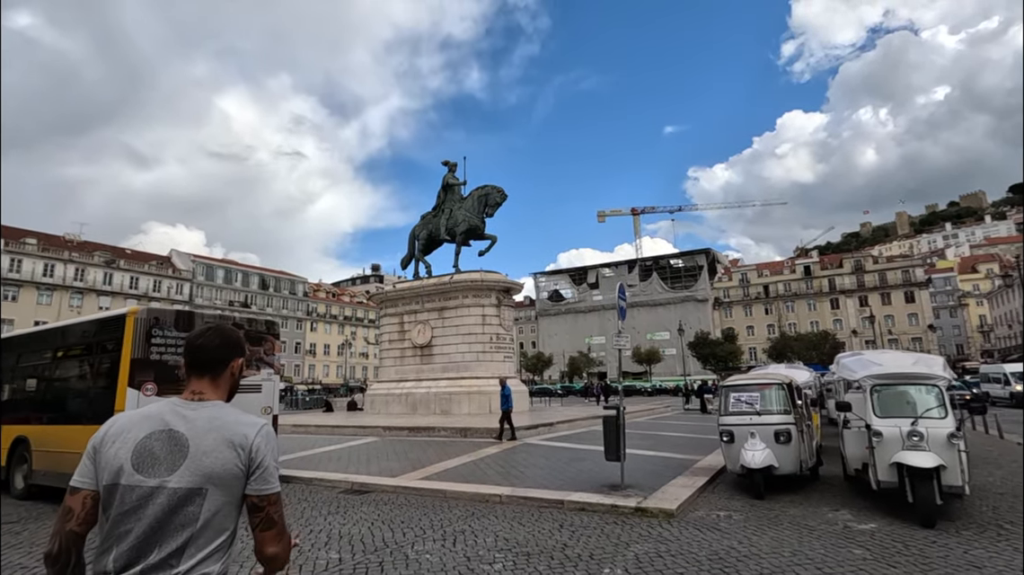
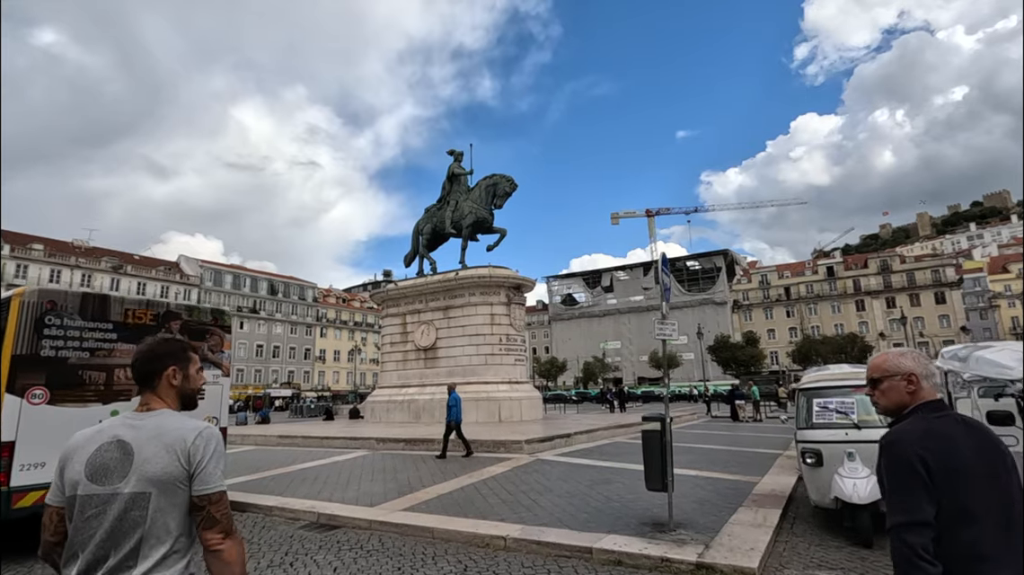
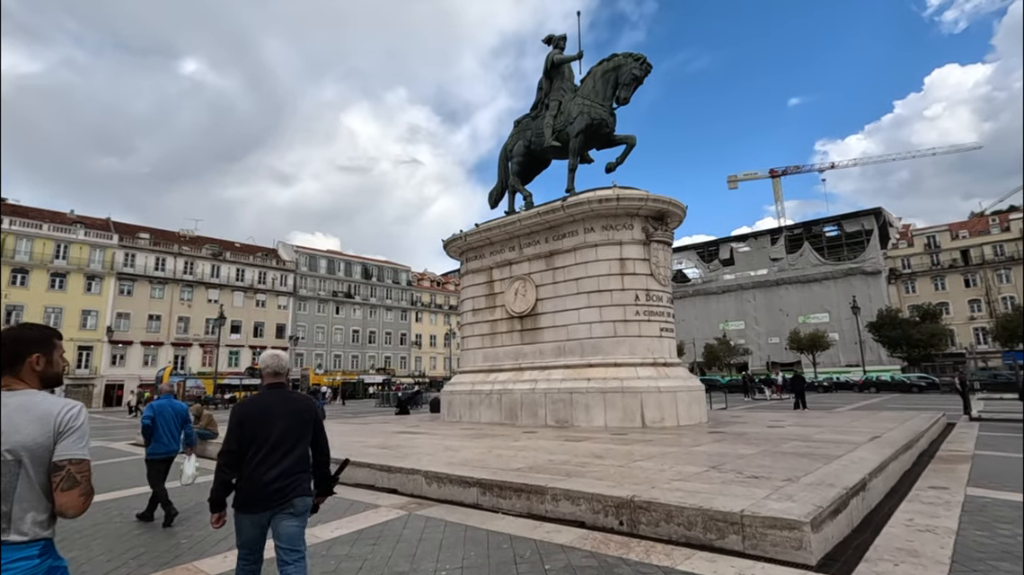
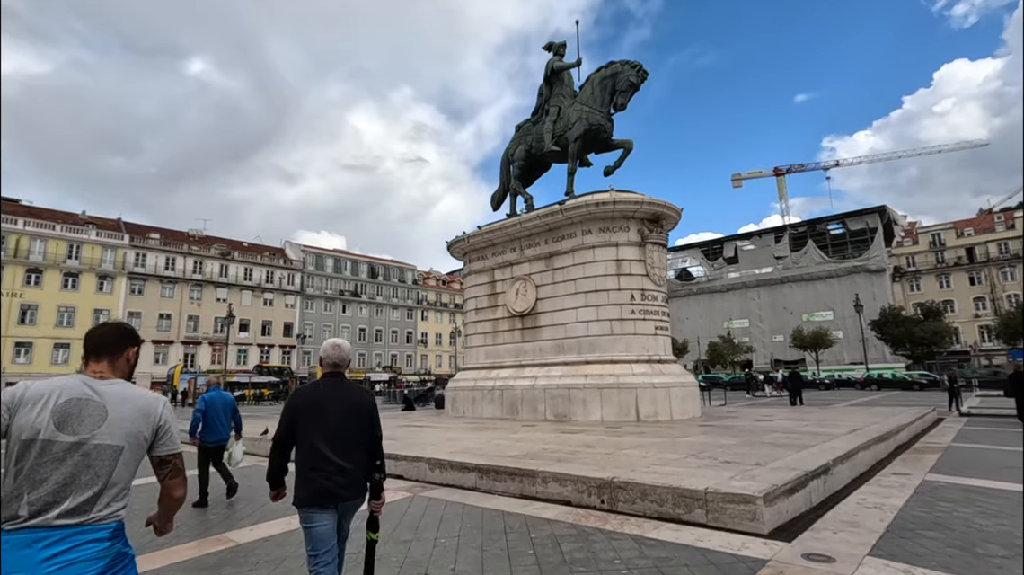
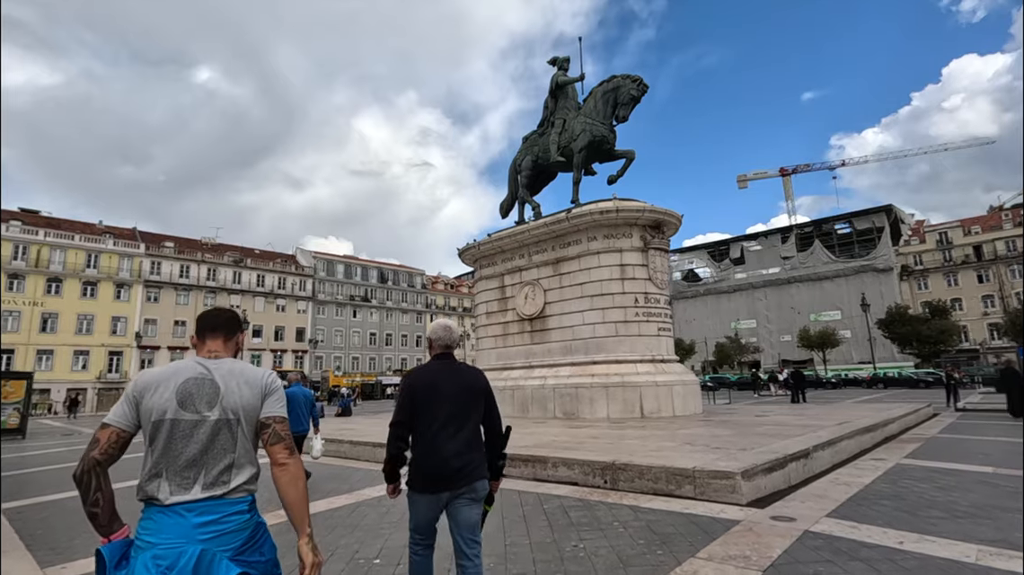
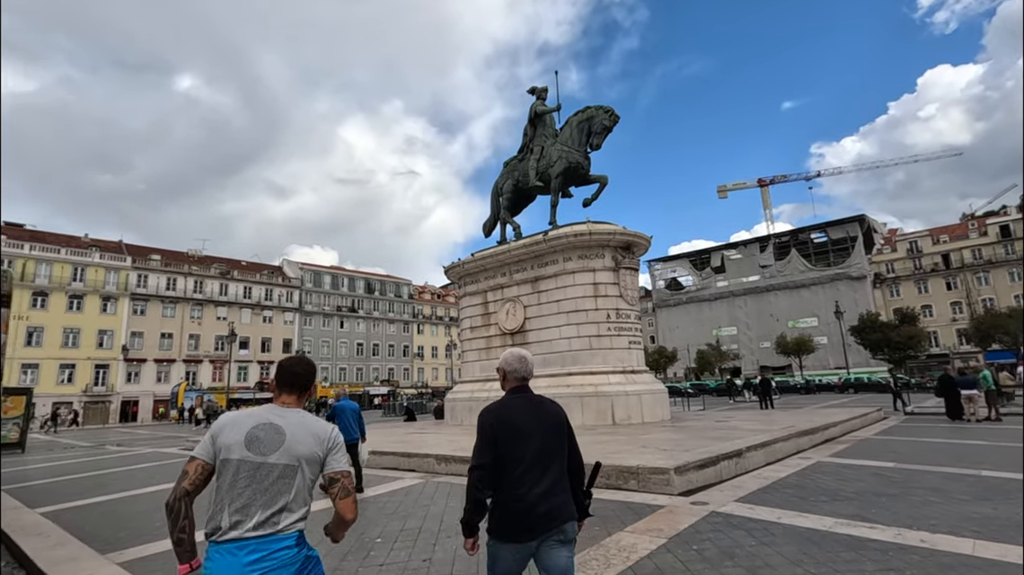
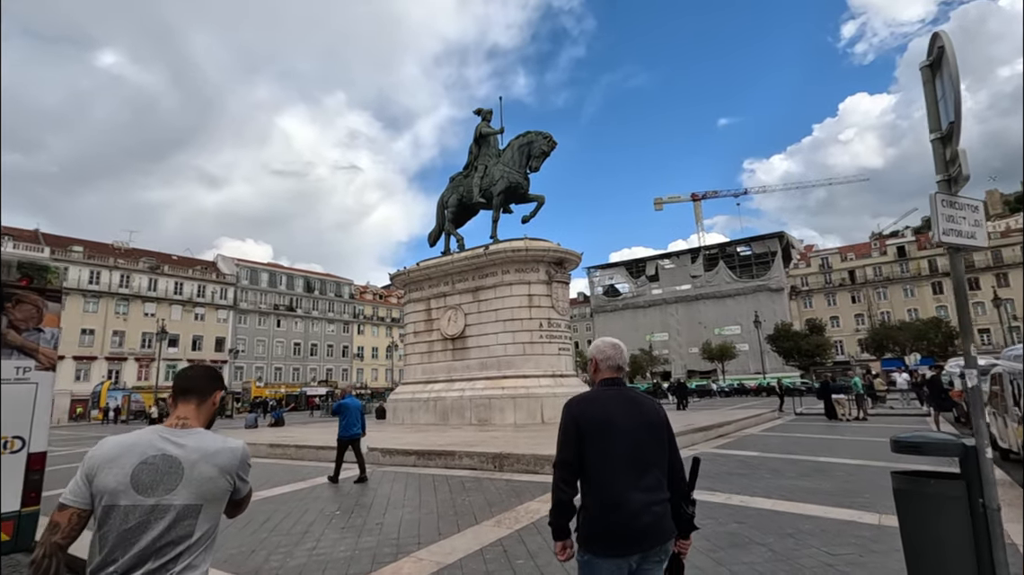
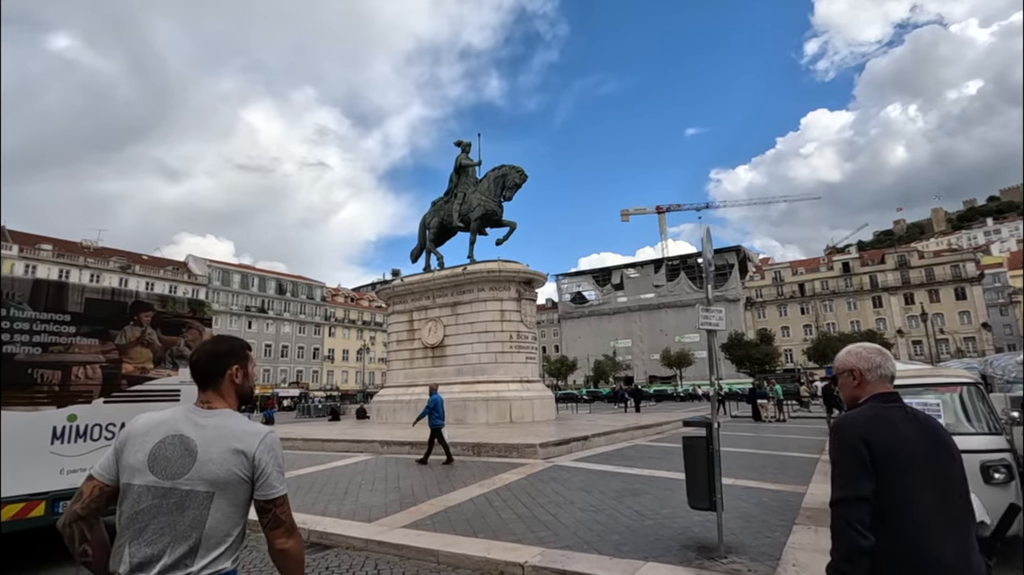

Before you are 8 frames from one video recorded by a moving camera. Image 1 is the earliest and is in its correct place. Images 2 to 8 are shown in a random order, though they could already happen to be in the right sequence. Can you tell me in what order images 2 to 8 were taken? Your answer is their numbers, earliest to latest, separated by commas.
2, 8, 7, 6, 5, 4, 3
